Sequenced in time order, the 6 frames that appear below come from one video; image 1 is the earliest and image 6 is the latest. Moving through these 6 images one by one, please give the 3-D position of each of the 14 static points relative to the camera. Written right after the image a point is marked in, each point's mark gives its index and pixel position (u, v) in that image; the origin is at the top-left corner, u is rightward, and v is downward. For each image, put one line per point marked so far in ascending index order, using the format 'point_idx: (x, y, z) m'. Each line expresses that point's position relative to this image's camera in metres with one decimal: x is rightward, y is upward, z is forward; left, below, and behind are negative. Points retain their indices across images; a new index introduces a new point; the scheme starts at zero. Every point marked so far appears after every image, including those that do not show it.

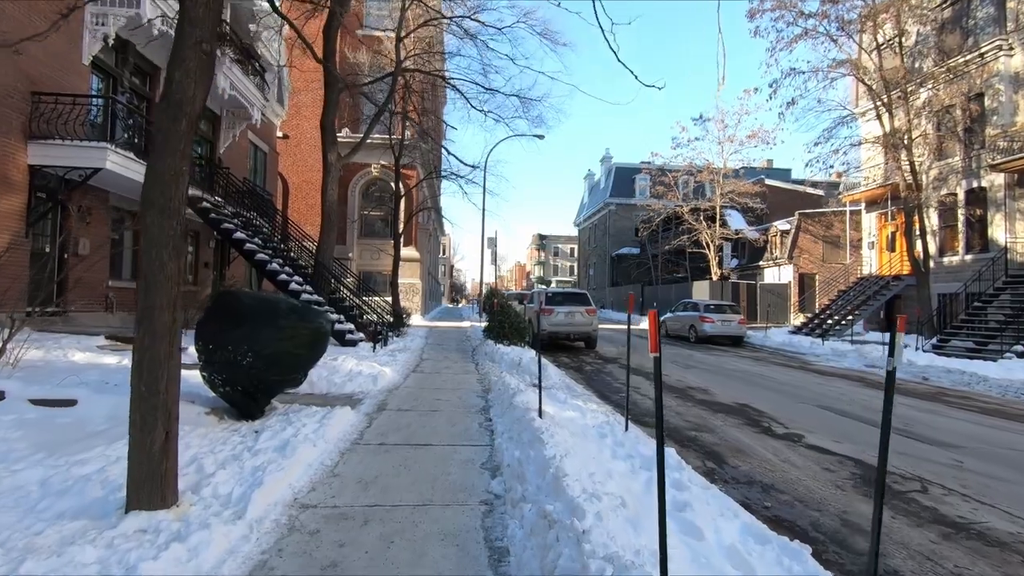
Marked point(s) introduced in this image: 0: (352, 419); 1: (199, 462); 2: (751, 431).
0: (-2.2, -1.8, +7.2) m
1: (-2.9, -1.6, +4.9) m
2: (+3.7, -2.2, +8.0) m
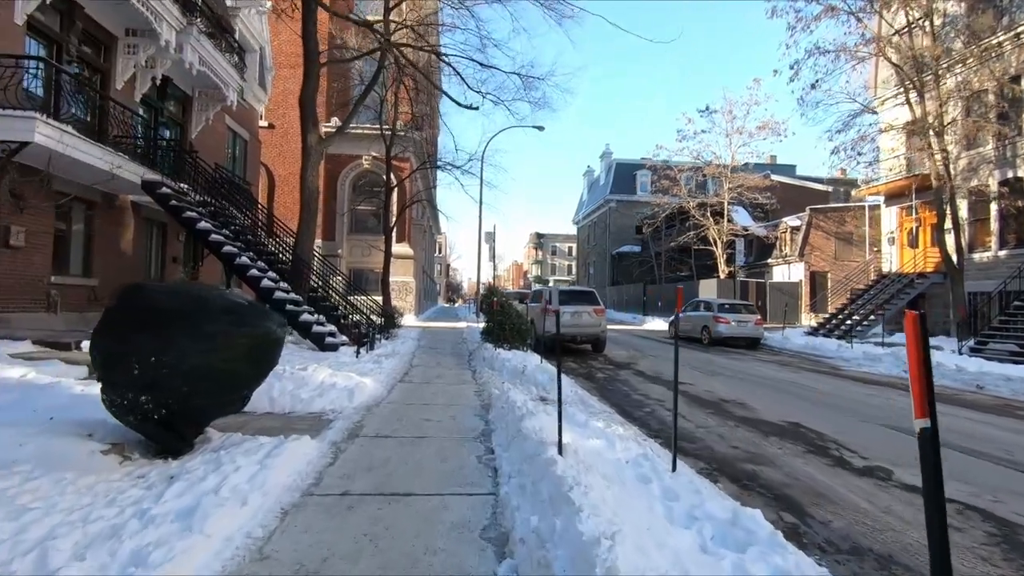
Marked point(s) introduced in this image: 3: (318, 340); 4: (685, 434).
0: (-2.1, -1.7, +5.5) m
1: (-2.8, -1.6, +3.2) m
2: (+3.7, -2.1, +6.3) m
3: (-4.7, -1.3, +12.9) m
4: (+2.5, -2.1, +7.5) m
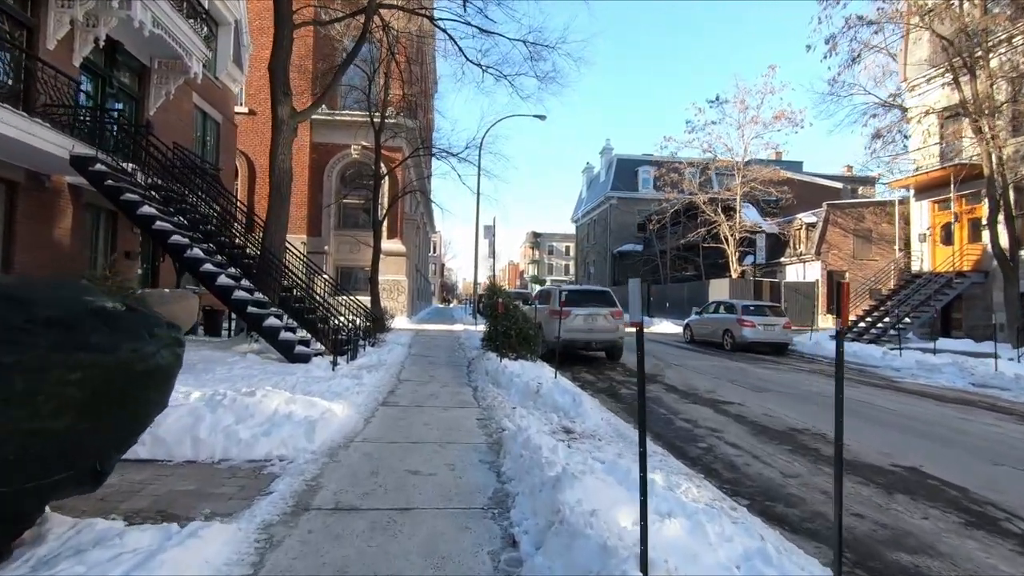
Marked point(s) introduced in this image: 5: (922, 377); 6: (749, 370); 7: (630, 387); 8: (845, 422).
0: (-1.9, -1.7, +3.3) m
1: (-2.5, -1.5, +1.0) m
2: (+4.0, -2.1, +4.2) m
3: (-4.5, -1.3, +10.7) m
4: (+2.7, -2.0, +5.3) m
5: (+10.6, -2.3, +13.5) m
6: (+6.3, -2.2, +14.0) m
7: (+2.6, -2.2, +11.4) m
8: (+5.3, -2.1, +8.4) m
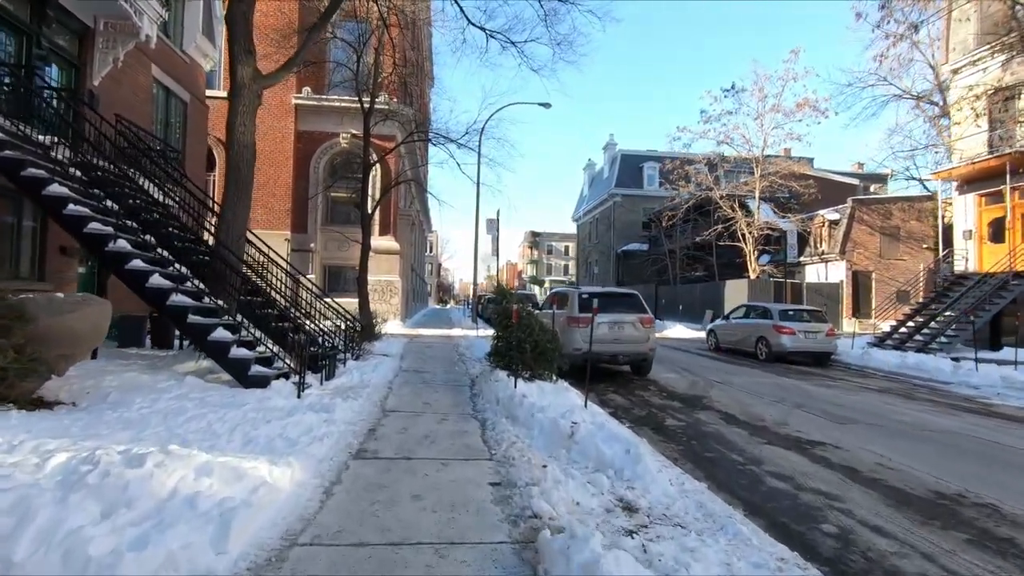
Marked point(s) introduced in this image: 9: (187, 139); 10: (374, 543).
0: (-1.5, -1.7, +1.0) m
1: (-2.2, -1.6, -1.4) m
2: (+4.3, -2.2, +1.9) m
3: (-4.3, -1.4, +8.3) m
4: (+3.0, -2.1, +3.0) m
5: (+10.8, -2.4, +11.3) m
6: (+6.6, -2.3, +11.7) m
7: (+2.8, -2.2, +9.1) m
8: (+5.6, -2.2, +6.0) m
9: (-11.2, +5.2, +18.2) m
10: (-1.0, -1.9, +3.9) m
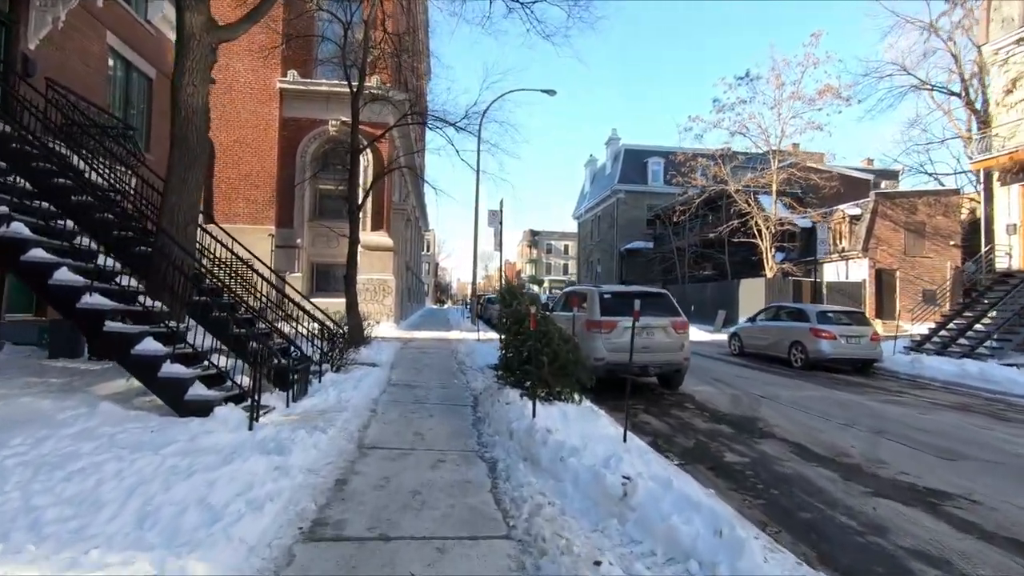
0: (-1.3, -1.7, -0.9) m
1: (-2.0, -1.6, -3.3) m
2: (+4.5, -2.1, 0.0) m
3: (-4.1, -1.3, +6.4) m
4: (+3.2, -2.1, +1.1) m
5: (+11.0, -2.3, +9.4) m
6: (+6.8, -2.2, +9.8) m
7: (+3.0, -2.2, +7.2) m
8: (+5.8, -2.2, +4.2) m
9: (-11.1, +5.2, +16.2) m
10: (-0.8, -1.8, +2.0) m
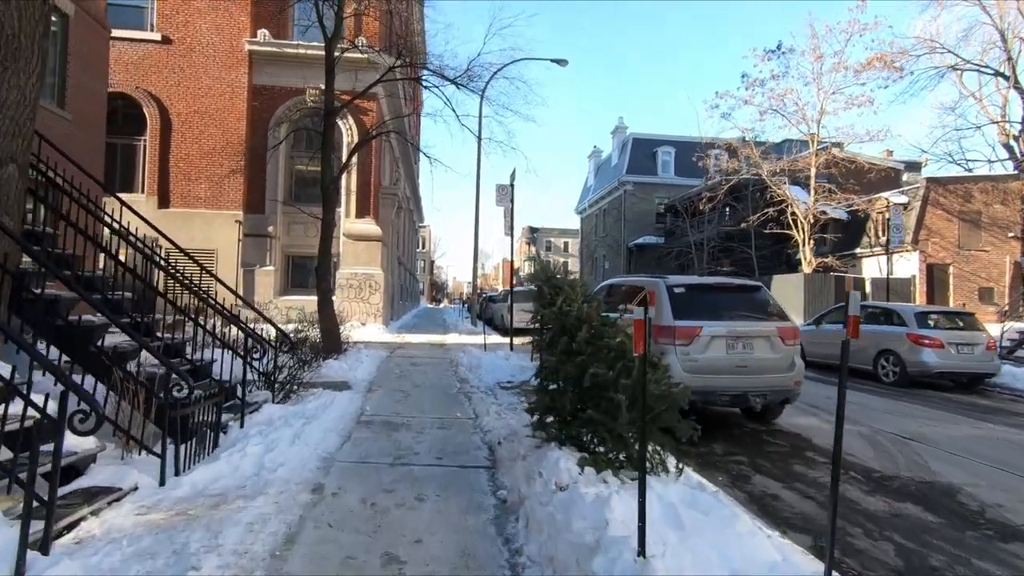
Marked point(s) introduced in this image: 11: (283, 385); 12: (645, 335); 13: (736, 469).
0: (-0.8, -1.6, -4.3) m
1: (-1.4, -1.4, -6.7) m
2: (+5.0, -2.0, -3.3) m
3: (-3.6, -1.2, +2.9) m
4: (+3.7, -2.0, -2.2) m
5: (+11.4, -2.2, +6.1) m
6: (+7.2, -2.1, +6.5) m
7: (+3.5, -2.1, +3.8) m
8: (+6.3, -2.1, +0.8) m
9: (-10.7, +5.4, +12.8) m
10: (-0.3, -1.7, -1.4) m
11: (-3.2, -1.3, +7.3) m
12: (+0.8, -0.3, +4.7) m
13: (+2.5, -2.0, +5.9) m
